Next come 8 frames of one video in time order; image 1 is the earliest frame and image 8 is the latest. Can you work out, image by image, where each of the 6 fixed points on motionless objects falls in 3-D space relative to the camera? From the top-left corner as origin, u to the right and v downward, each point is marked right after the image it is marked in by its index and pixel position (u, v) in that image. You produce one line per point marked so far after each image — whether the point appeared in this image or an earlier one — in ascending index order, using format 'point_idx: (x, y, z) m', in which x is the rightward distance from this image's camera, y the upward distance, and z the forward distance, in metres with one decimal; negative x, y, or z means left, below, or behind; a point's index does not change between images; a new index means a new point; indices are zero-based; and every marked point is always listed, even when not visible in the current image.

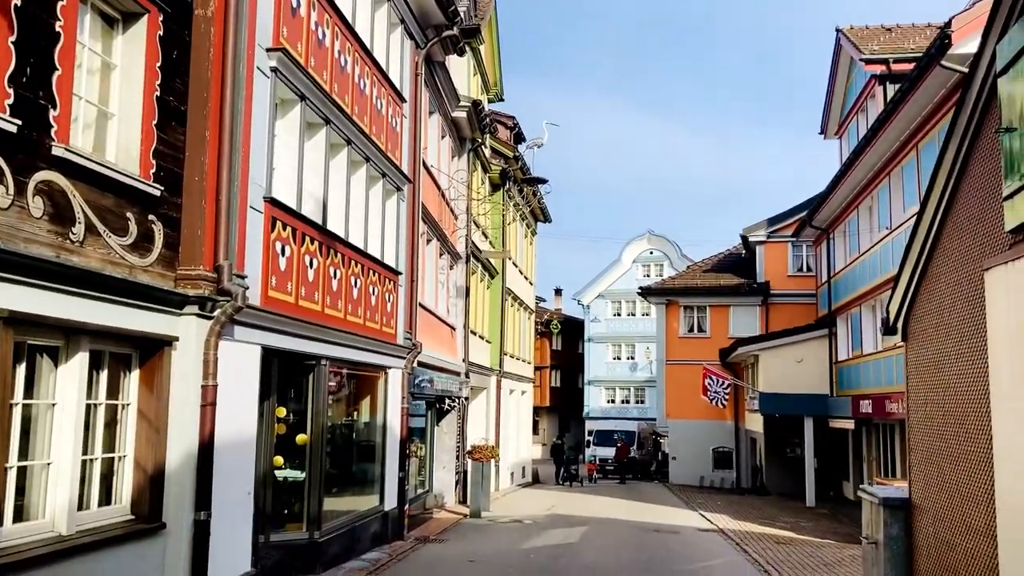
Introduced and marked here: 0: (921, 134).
0: (+7.9, +2.9, +18.3) m
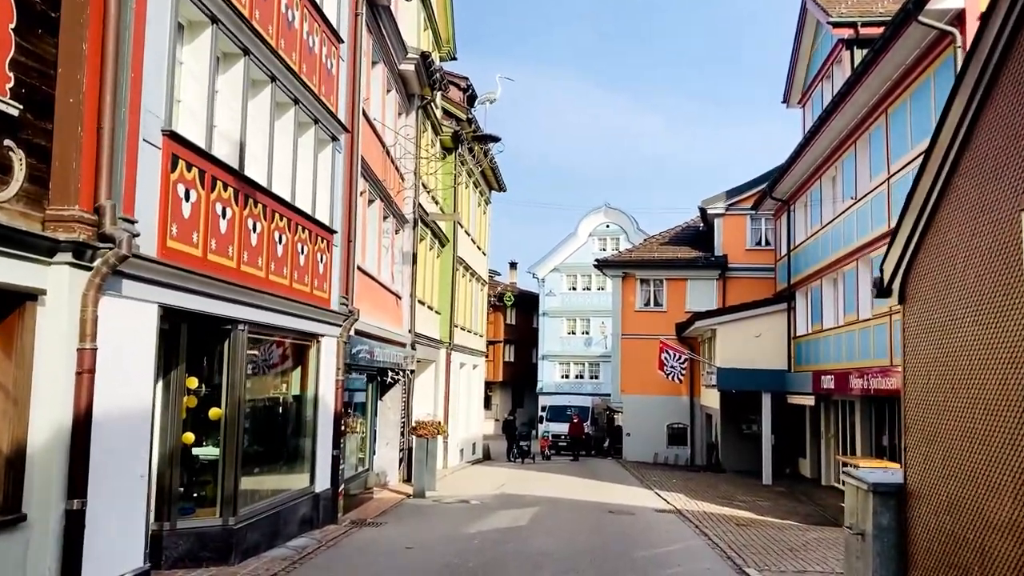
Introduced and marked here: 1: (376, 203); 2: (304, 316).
0: (+7.0, +3.4, +17.6) m
1: (-2.2, +1.4, +14.8) m
2: (-2.3, -0.3, +10.3) m
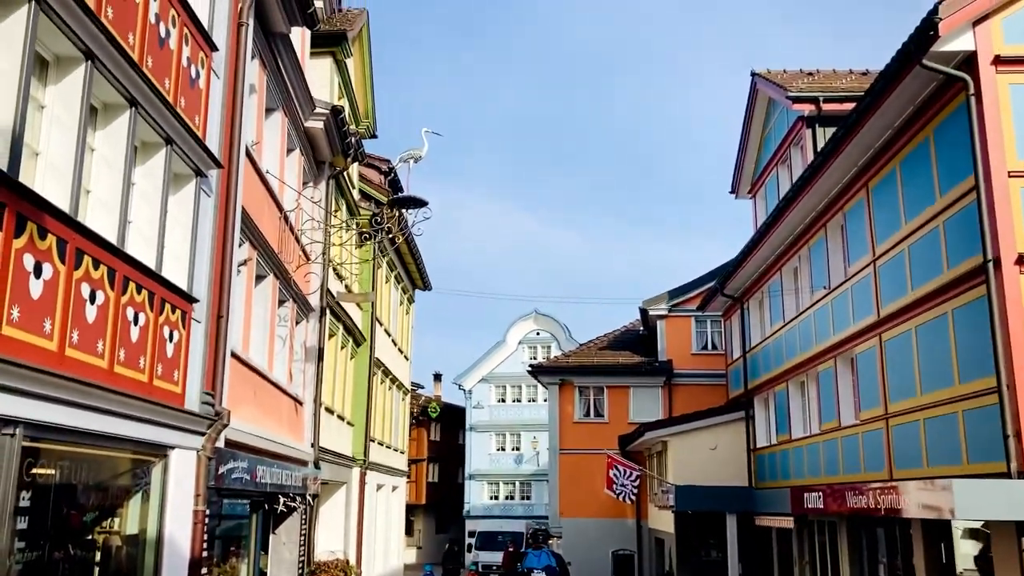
0: (+5.8, +1.8, +15.5) m
1: (-3.0, +0.1, +11.8) m
2: (-2.8, -1.0, +7.1) m
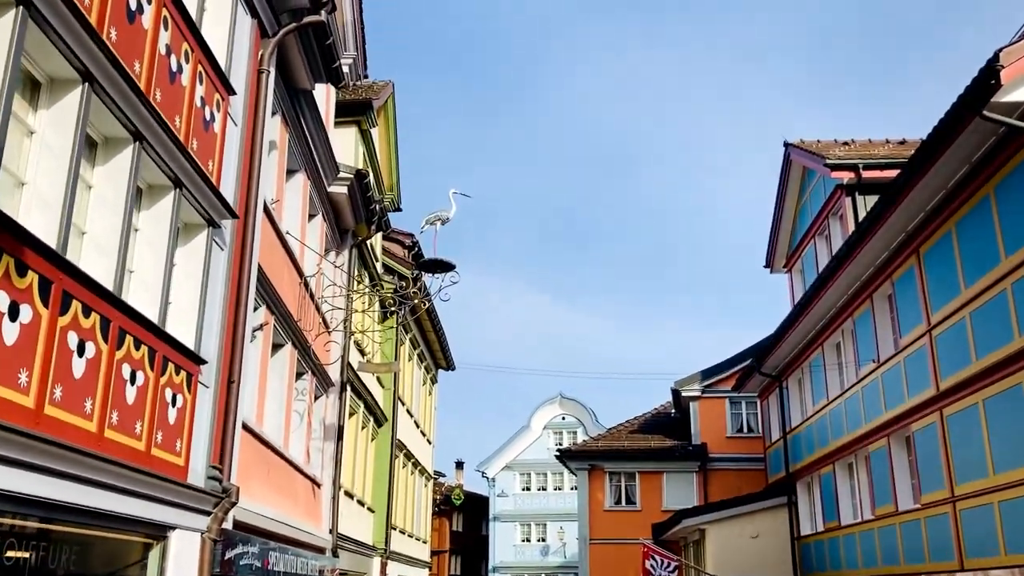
0: (+6.3, +0.7, +14.6) m
1: (-2.6, -0.7, +11.0) m
2: (-2.5, -1.3, +6.2) m
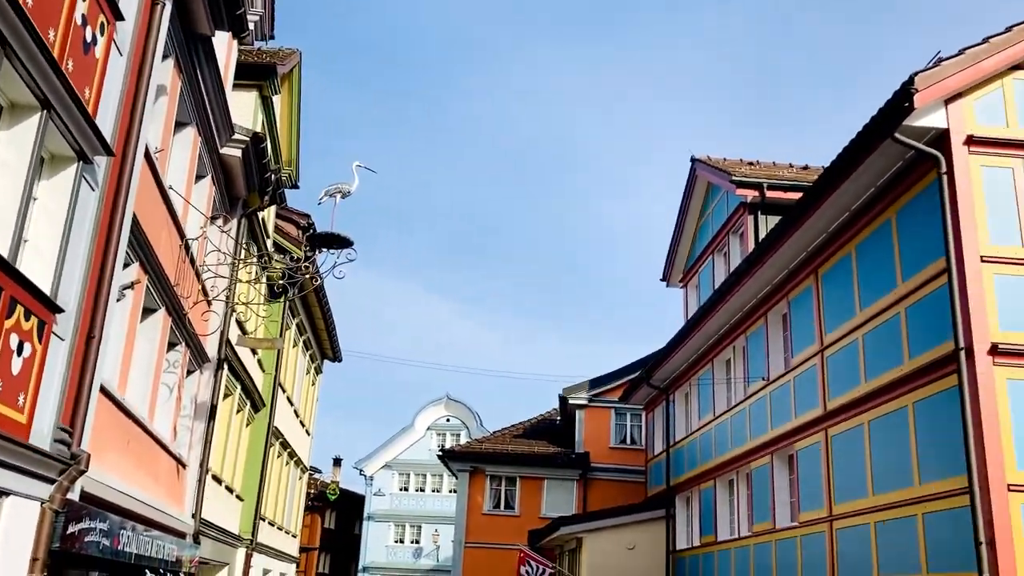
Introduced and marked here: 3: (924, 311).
0: (+4.8, +0.4, +14.8) m
1: (-3.8, -0.3, +10.1) m
2: (-3.1, -0.9, +5.4) m
3: (+4.9, -0.3, +11.2) m
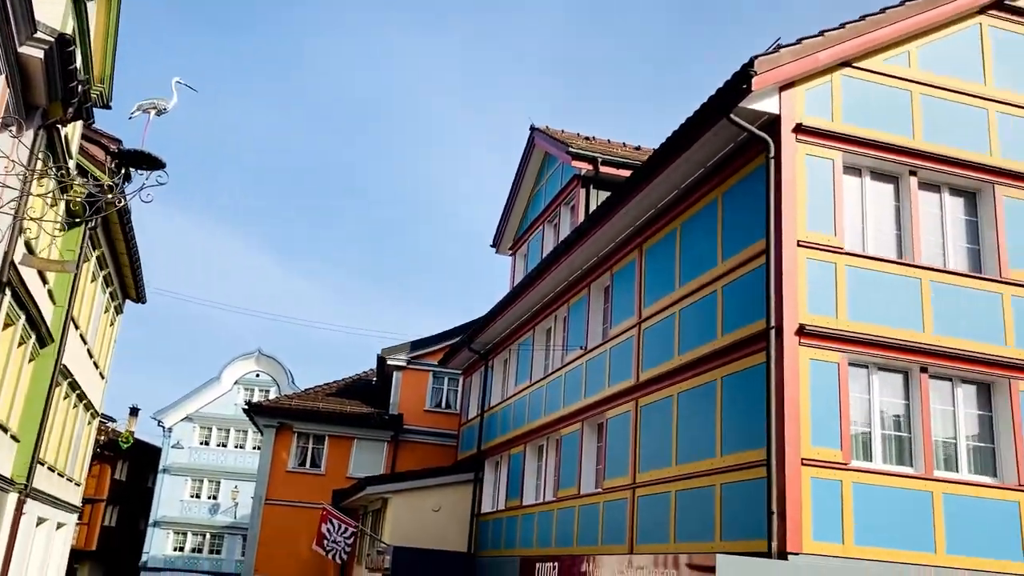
0: (+2.1, +0.8, +15.0) m
1: (-5.5, +0.7, +8.9) m
2: (-4.1, -0.2, +4.4) m
3: (+2.8, 0.0, +11.6) m
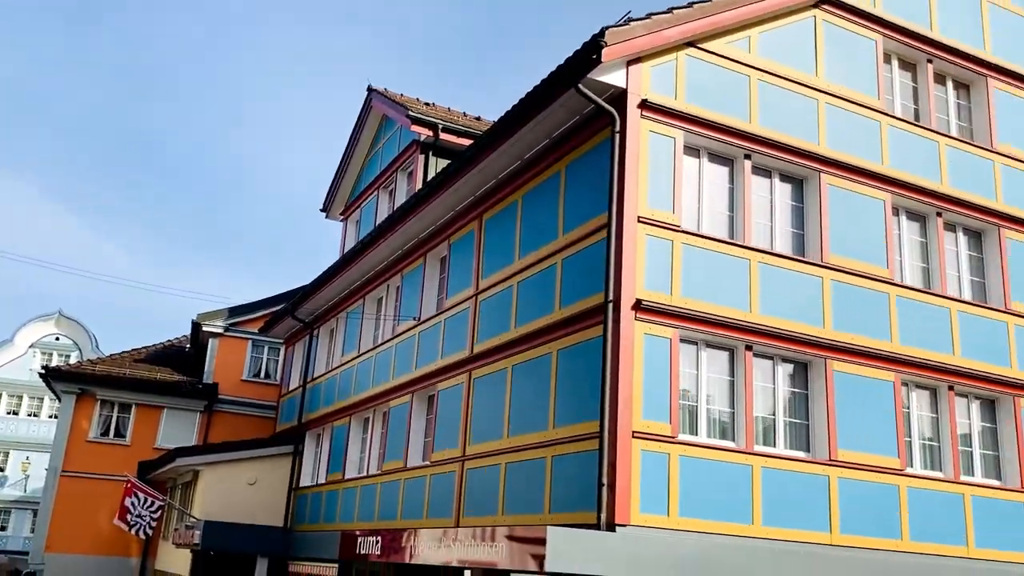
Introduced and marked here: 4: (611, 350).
0: (-0.5, +1.3, +14.8) m
1: (-6.8, +1.2, +7.3) m
2: (-4.6, +0.2, +3.2) m
3: (+0.8, +0.3, +11.5) m
4: (+1.1, -0.7, +10.3) m
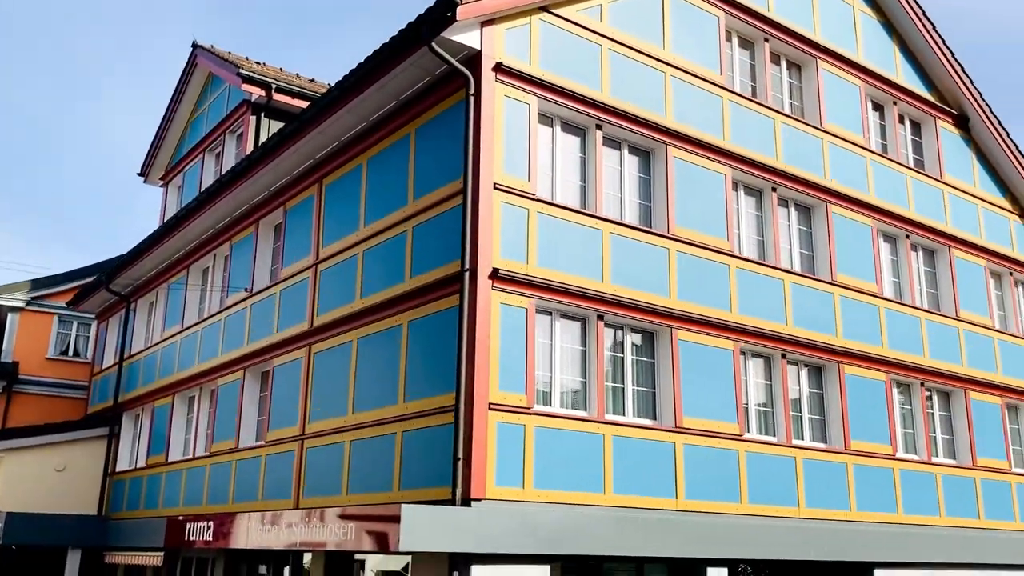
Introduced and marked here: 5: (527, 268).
0: (-2.8, +1.7, +14.0) m
1: (-7.7, +1.5, +5.6) m
2: (-4.8, +0.3, +1.9) m
3: (-1.0, +0.7, +11.1) m
4: (-0.5, -0.3, +10.0) m
5: (+0.2, +0.2, +10.5) m
